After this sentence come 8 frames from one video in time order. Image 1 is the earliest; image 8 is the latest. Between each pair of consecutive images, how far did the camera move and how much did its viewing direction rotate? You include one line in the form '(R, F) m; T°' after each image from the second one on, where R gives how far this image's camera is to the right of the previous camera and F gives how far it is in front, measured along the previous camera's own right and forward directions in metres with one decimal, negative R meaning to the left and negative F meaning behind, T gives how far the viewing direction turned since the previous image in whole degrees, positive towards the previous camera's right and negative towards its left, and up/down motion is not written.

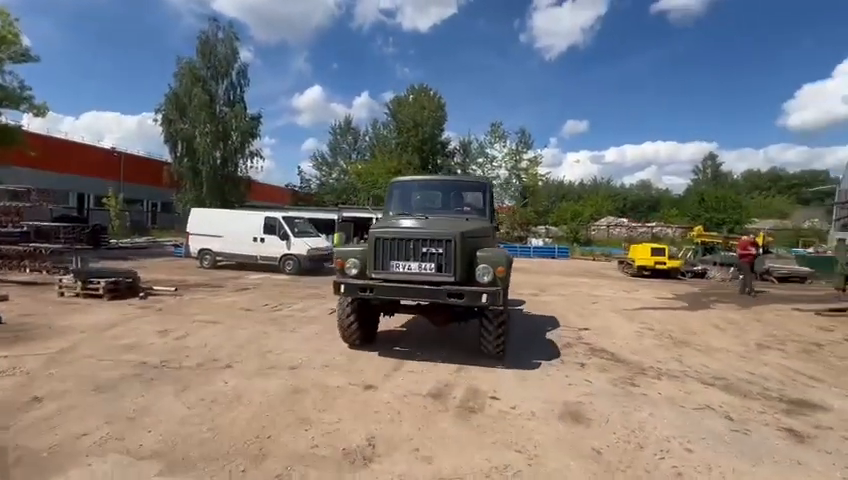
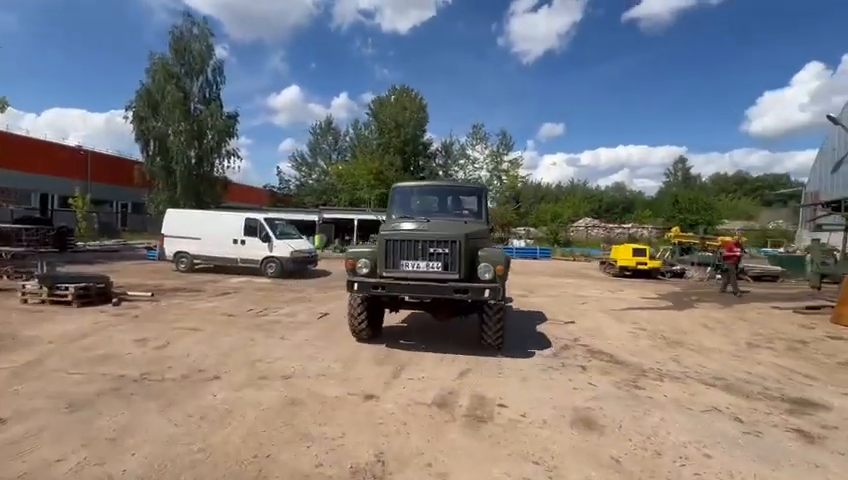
(-0.3, +0.2) m; +3°
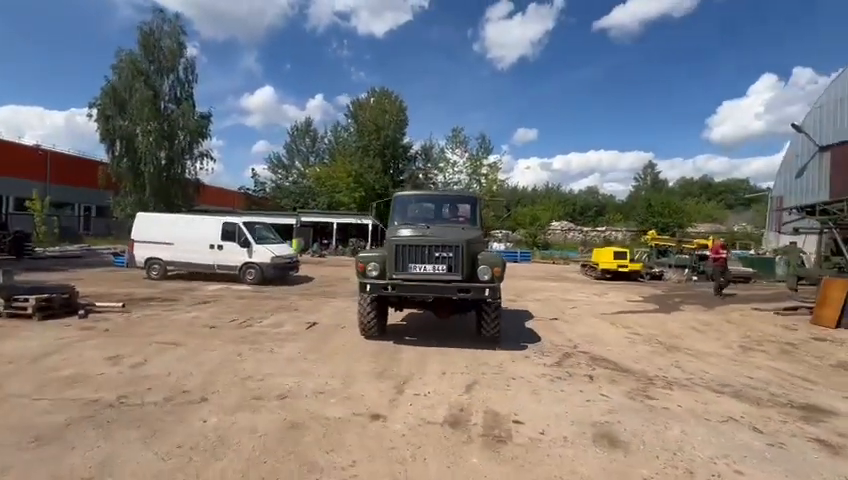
(-0.3, +0.3) m; +3°
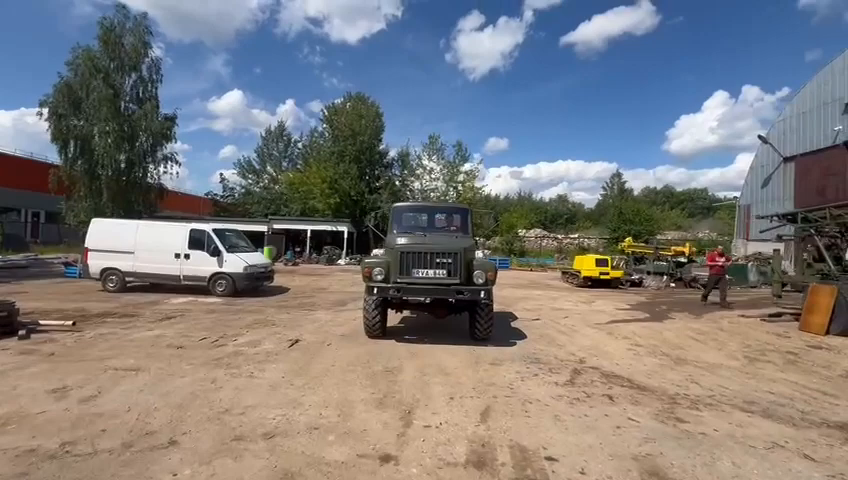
(-0.4, +0.6) m; +4°
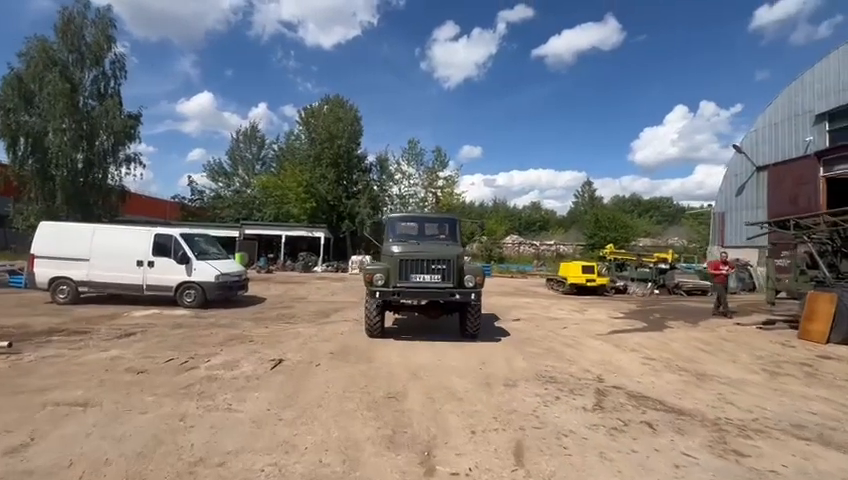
(-0.5, +0.7) m; +4°
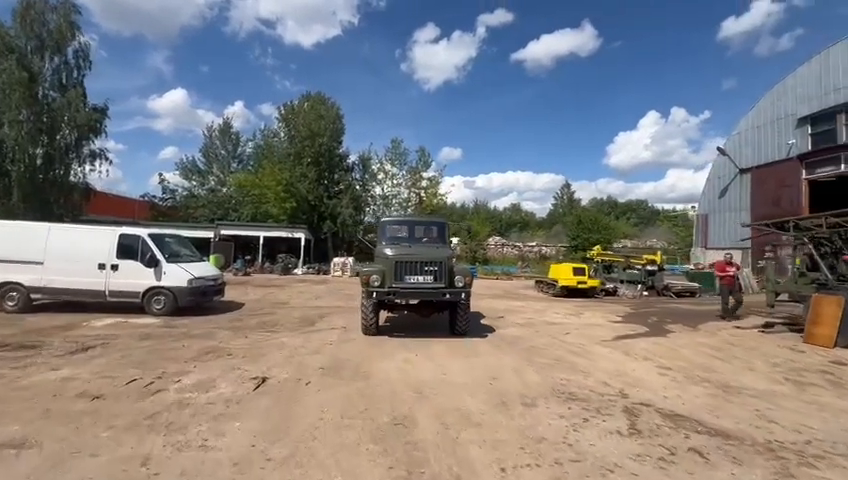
(-0.4, +0.7) m; +3°
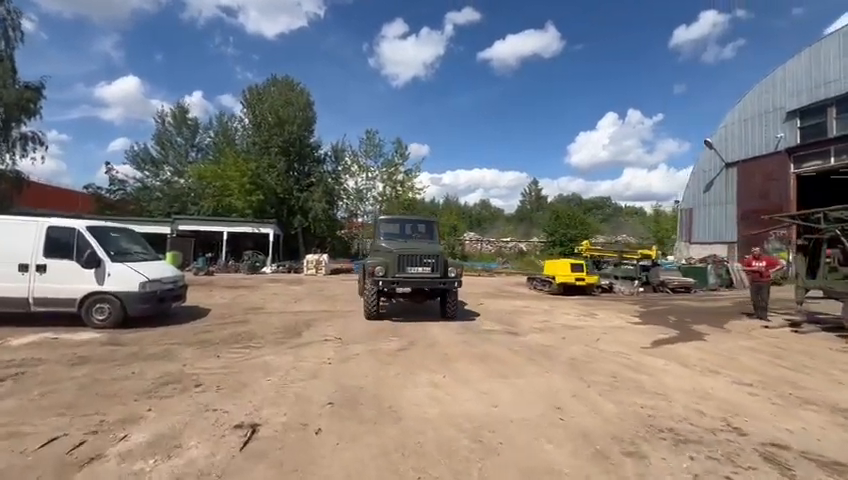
(-0.9, +1.6) m; +5°
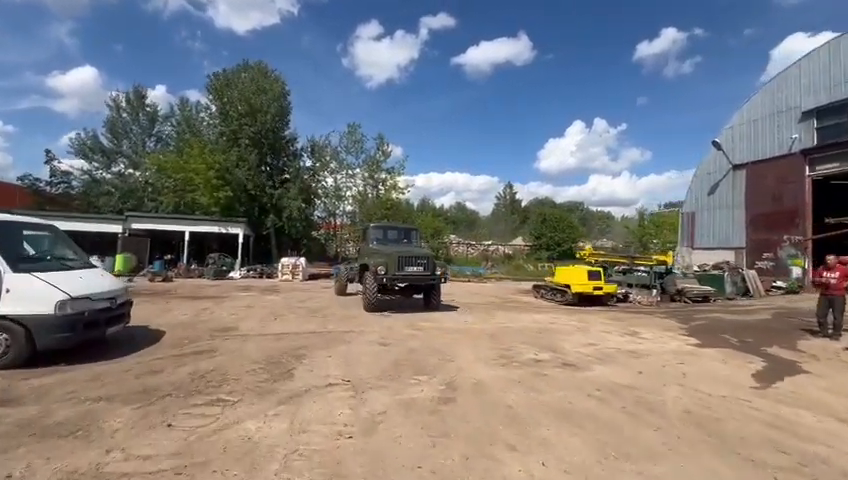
(-1.1, +2.3) m; +4°
